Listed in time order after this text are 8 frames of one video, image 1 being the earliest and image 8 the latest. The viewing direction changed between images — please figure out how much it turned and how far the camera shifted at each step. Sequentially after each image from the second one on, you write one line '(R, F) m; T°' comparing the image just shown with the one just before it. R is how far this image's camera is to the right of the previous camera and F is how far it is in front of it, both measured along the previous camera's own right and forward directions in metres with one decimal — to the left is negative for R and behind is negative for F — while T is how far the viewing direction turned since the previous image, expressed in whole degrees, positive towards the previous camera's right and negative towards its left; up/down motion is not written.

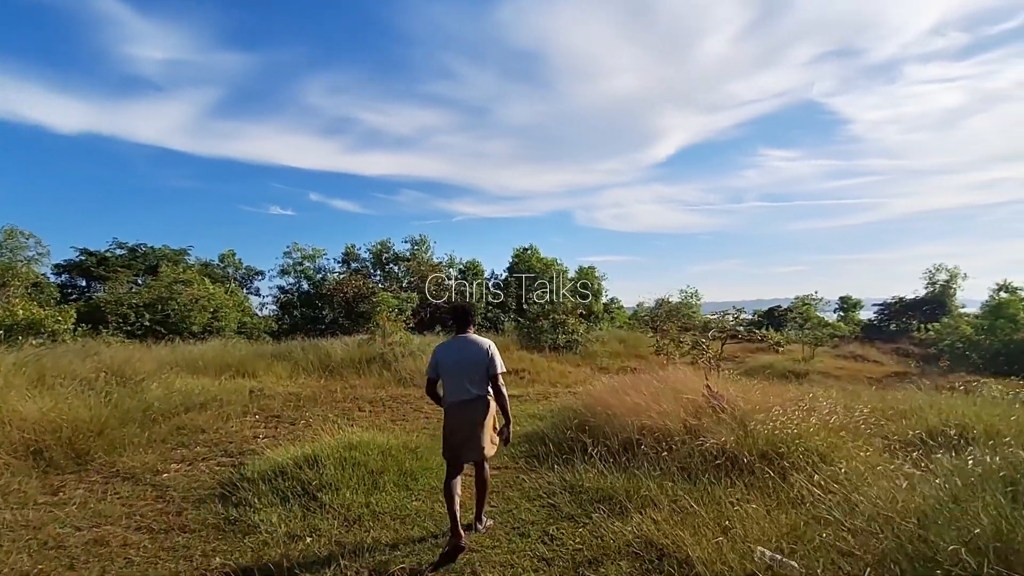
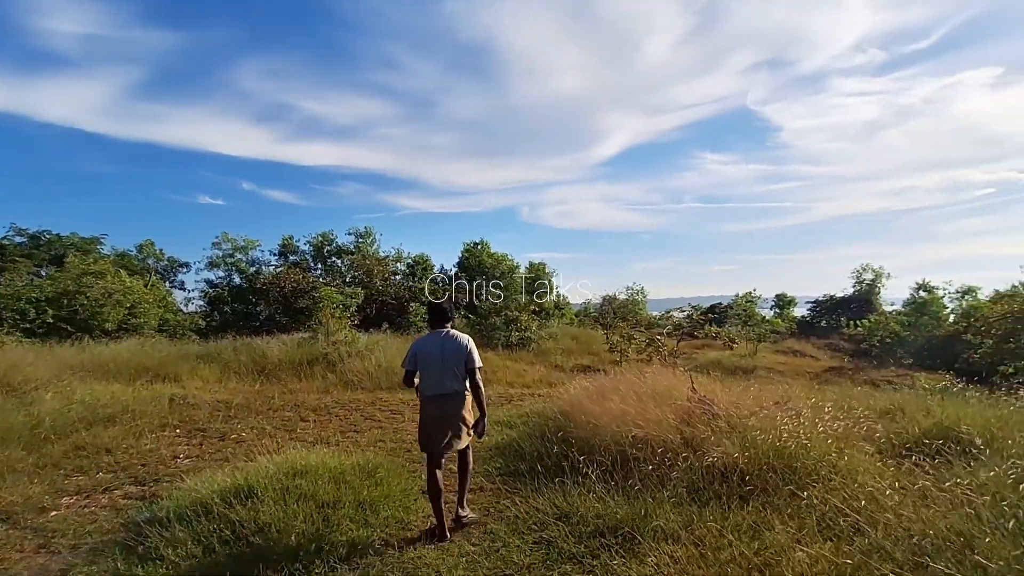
(-0.3, +0.7) m; +6°
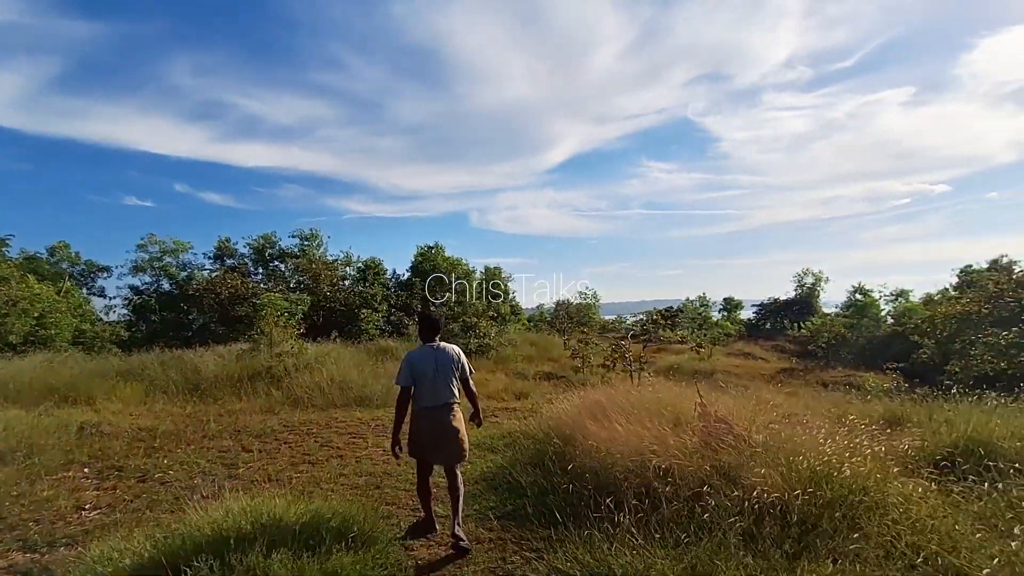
(-0.4, +0.8) m; +6°
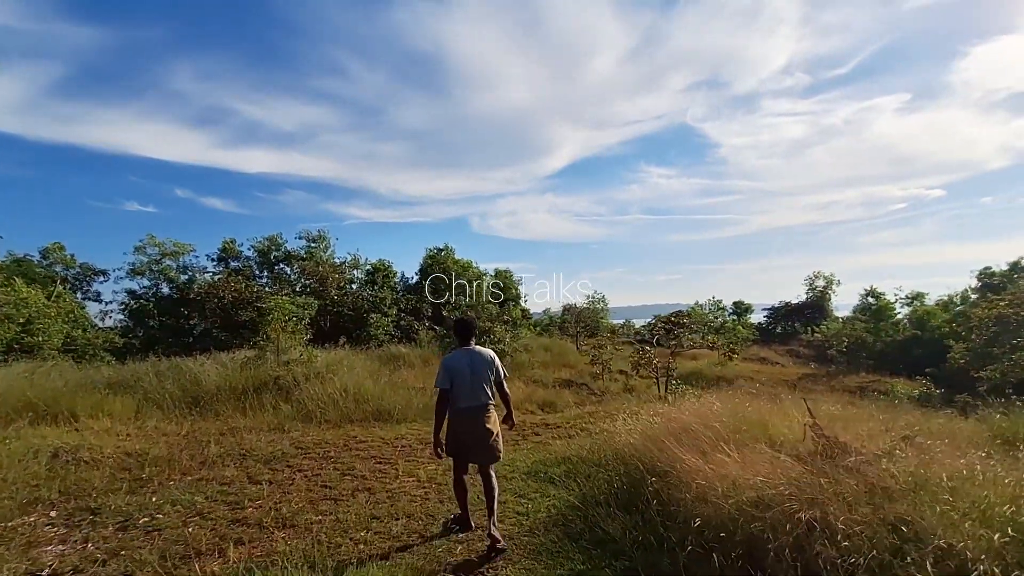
(-0.6, +0.9) m; 0°
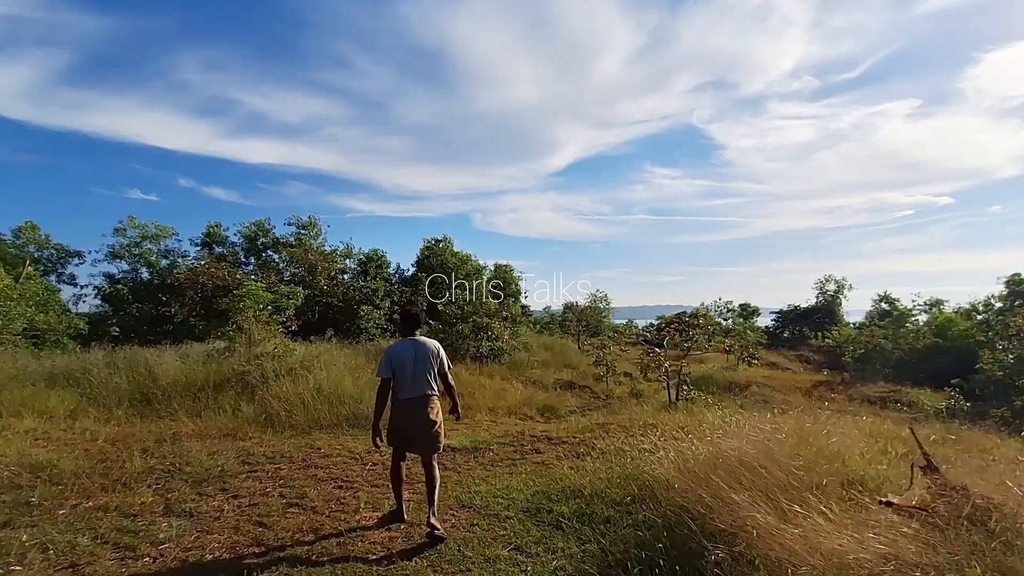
(0.0, +1.2) m; 0°
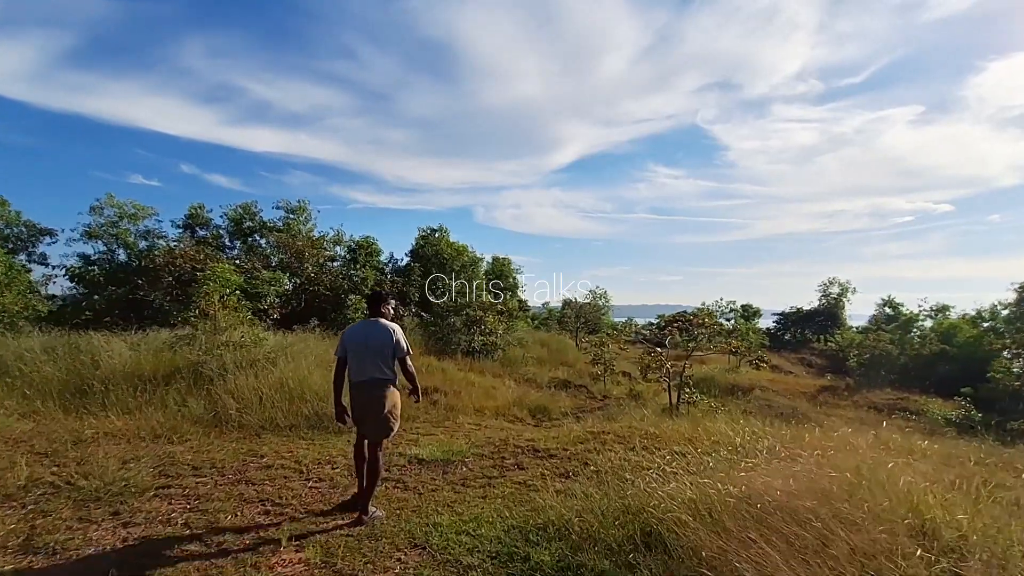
(+0.2, +0.9) m; 0°
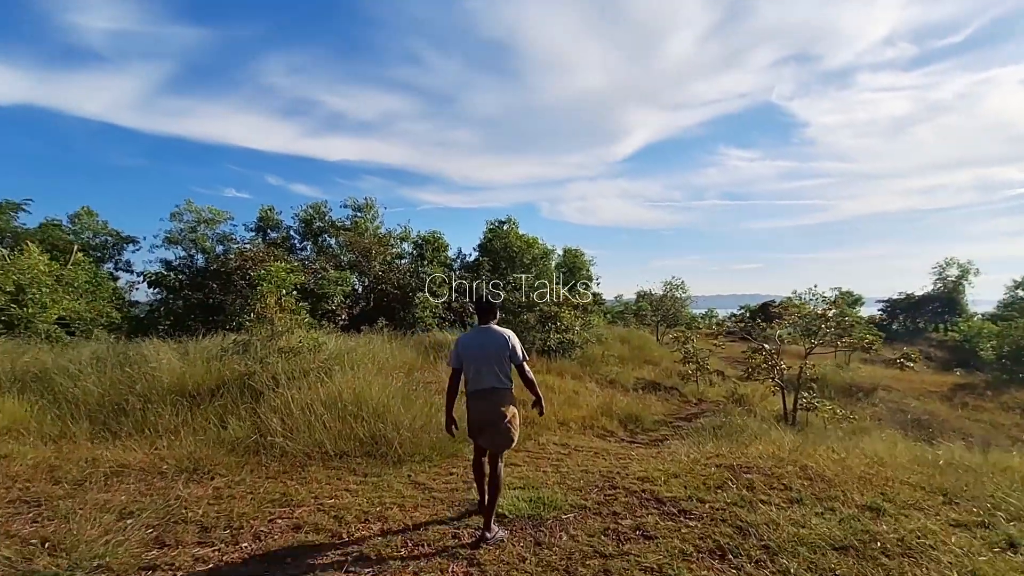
(-0.3, +1.4) m; -8°
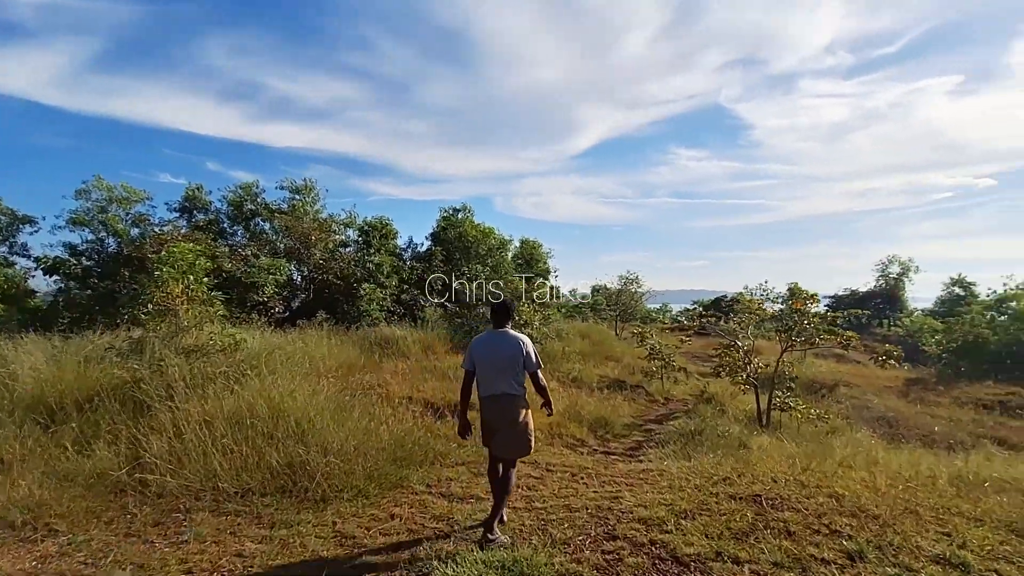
(-0.1, +1.1) m; +5°
